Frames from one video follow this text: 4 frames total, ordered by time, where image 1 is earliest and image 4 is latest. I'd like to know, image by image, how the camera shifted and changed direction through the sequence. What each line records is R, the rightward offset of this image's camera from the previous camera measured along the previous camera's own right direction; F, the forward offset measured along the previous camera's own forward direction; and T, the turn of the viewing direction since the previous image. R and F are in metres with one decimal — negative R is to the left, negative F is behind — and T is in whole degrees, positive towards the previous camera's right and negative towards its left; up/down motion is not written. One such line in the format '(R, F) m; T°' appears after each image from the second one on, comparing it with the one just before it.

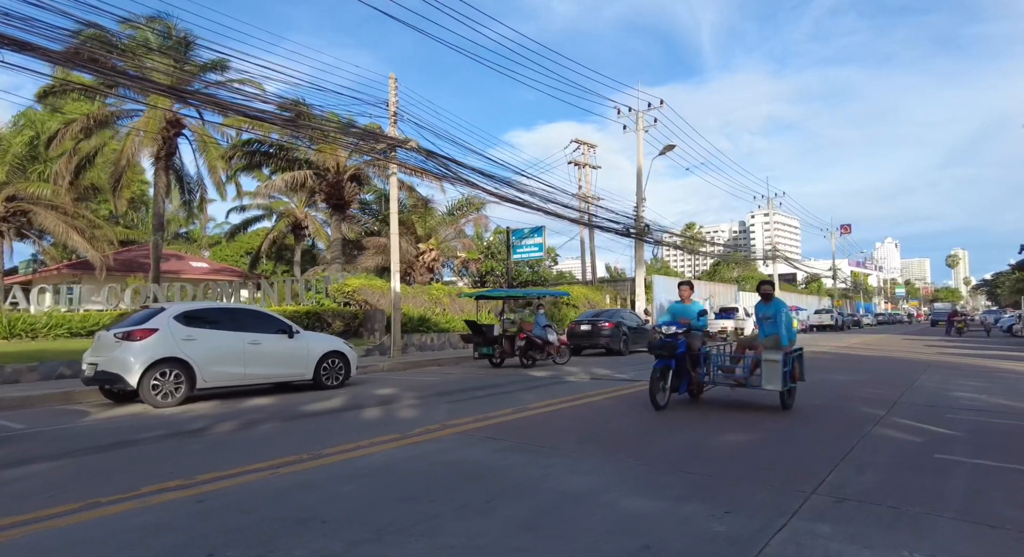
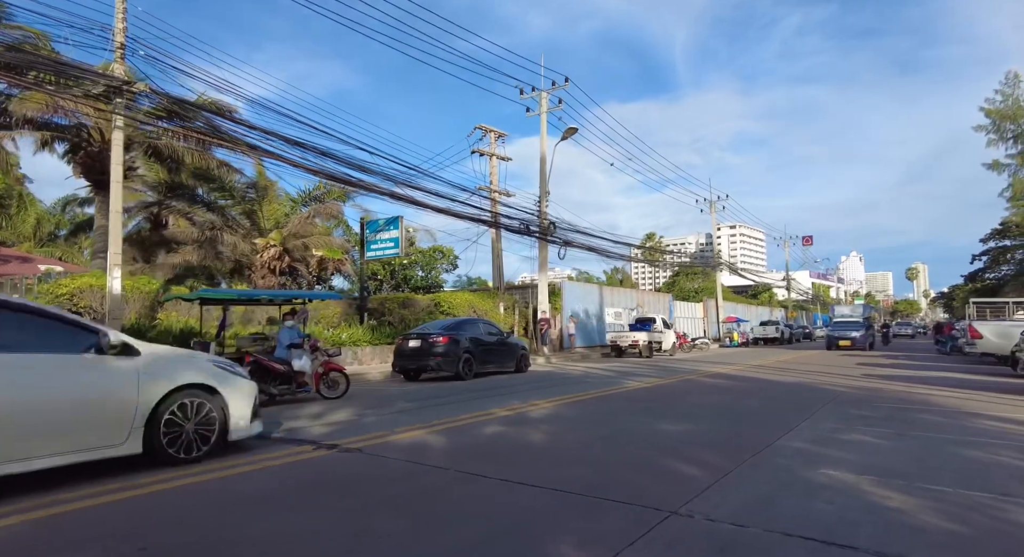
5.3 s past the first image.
(+4.3, +4.5) m; +3°
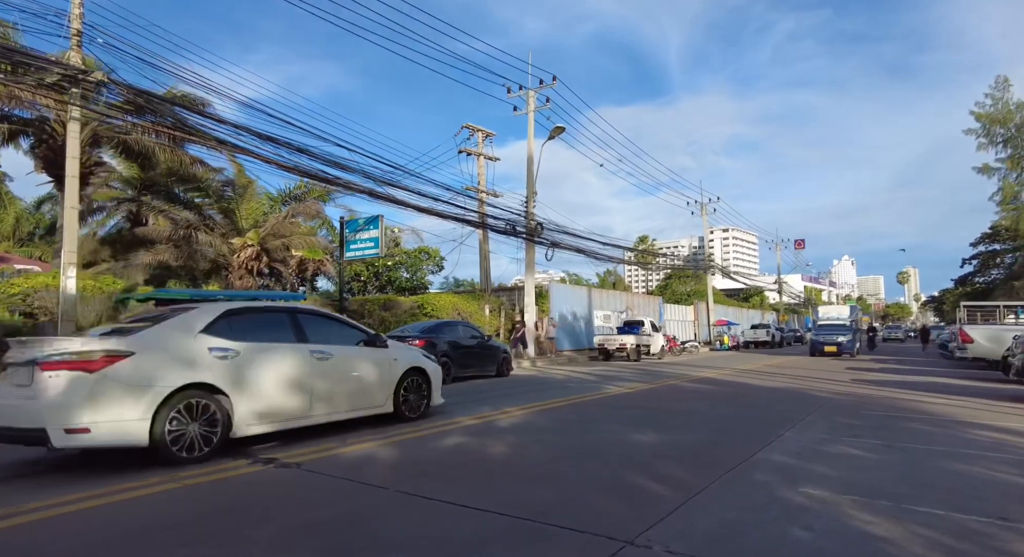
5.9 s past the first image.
(+0.4, +0.5) m; +1°
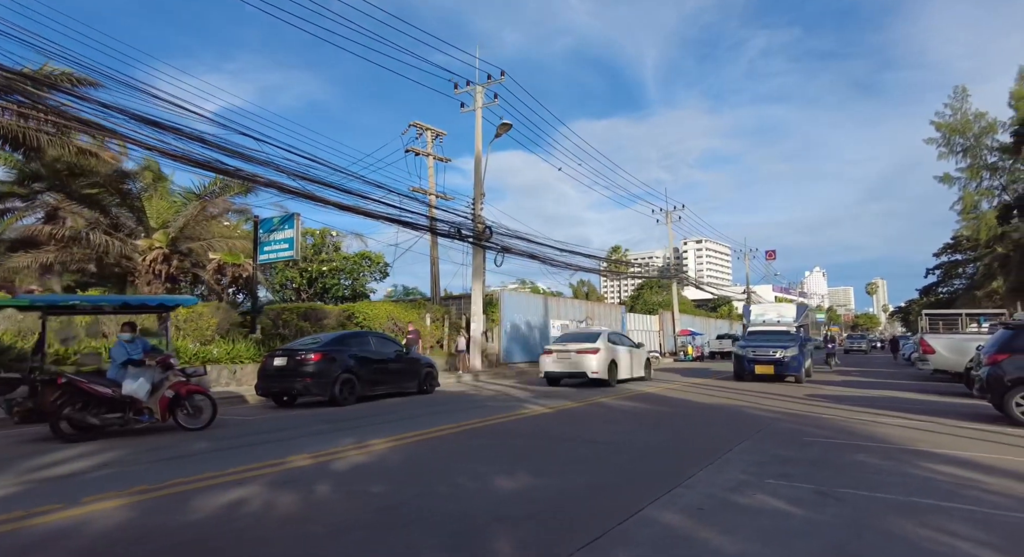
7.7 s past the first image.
(+1.4, +1.7) m; +2°
